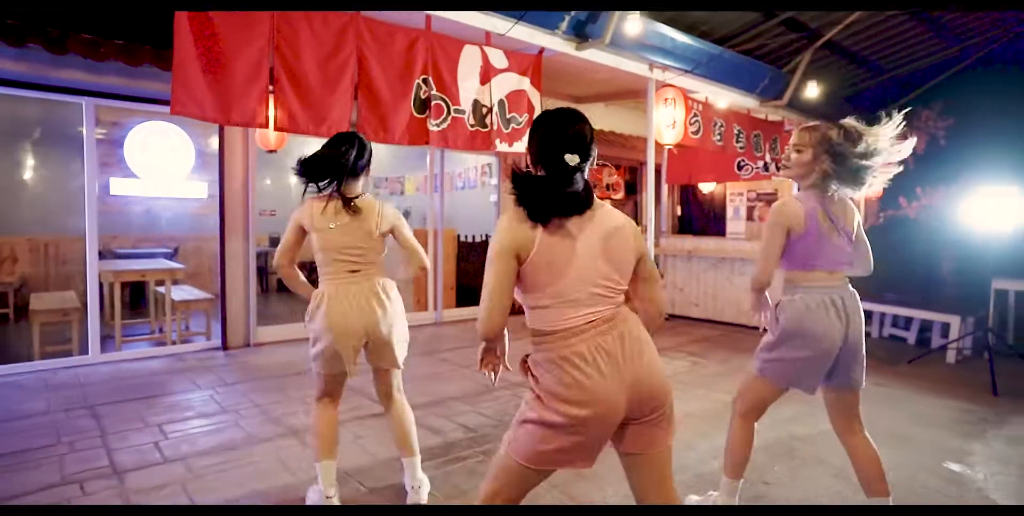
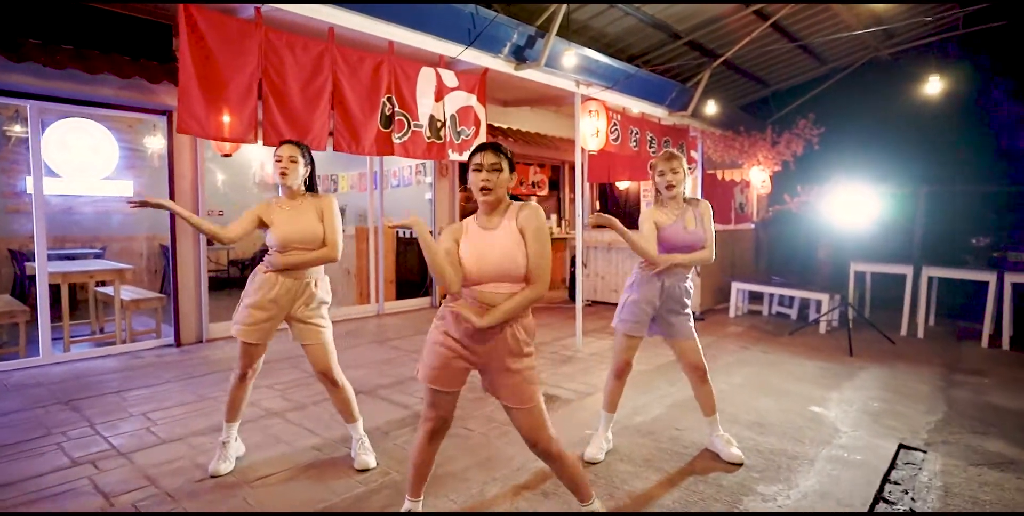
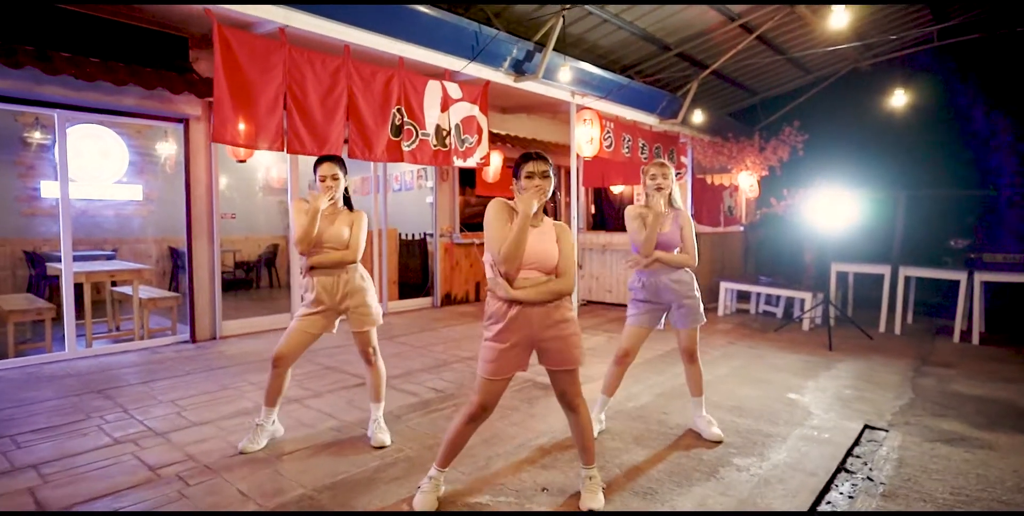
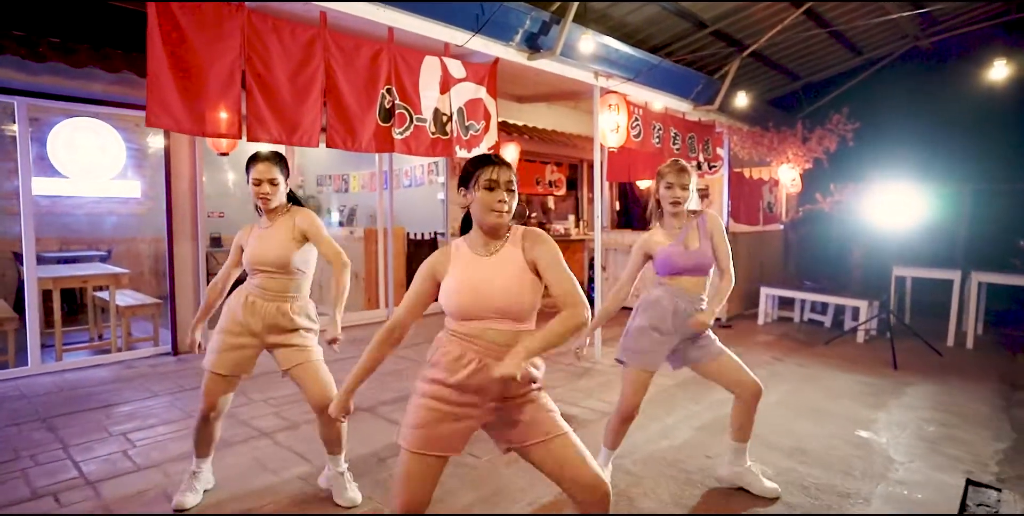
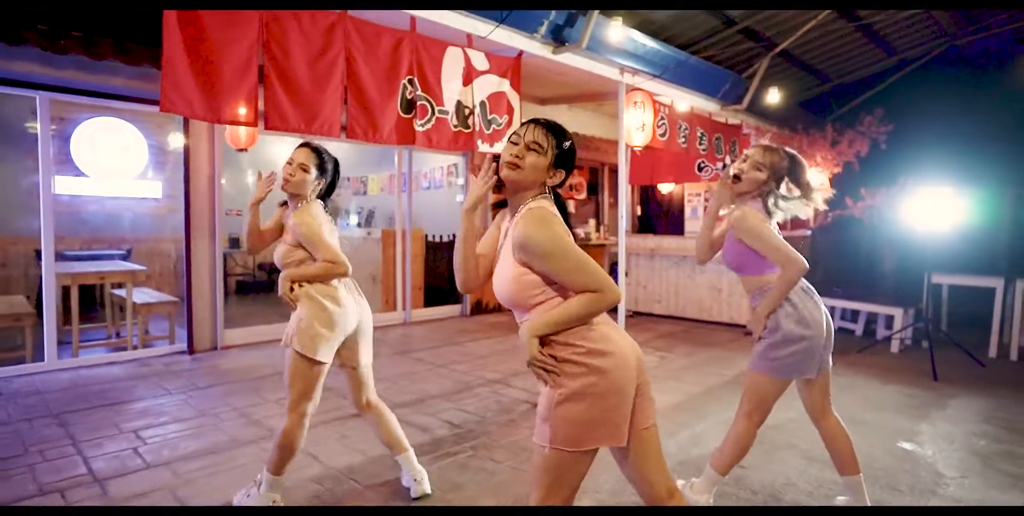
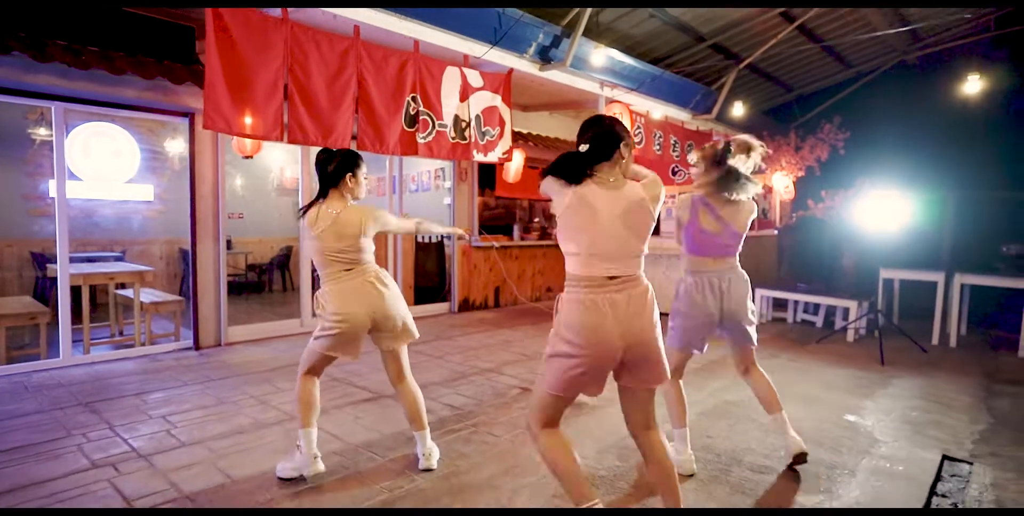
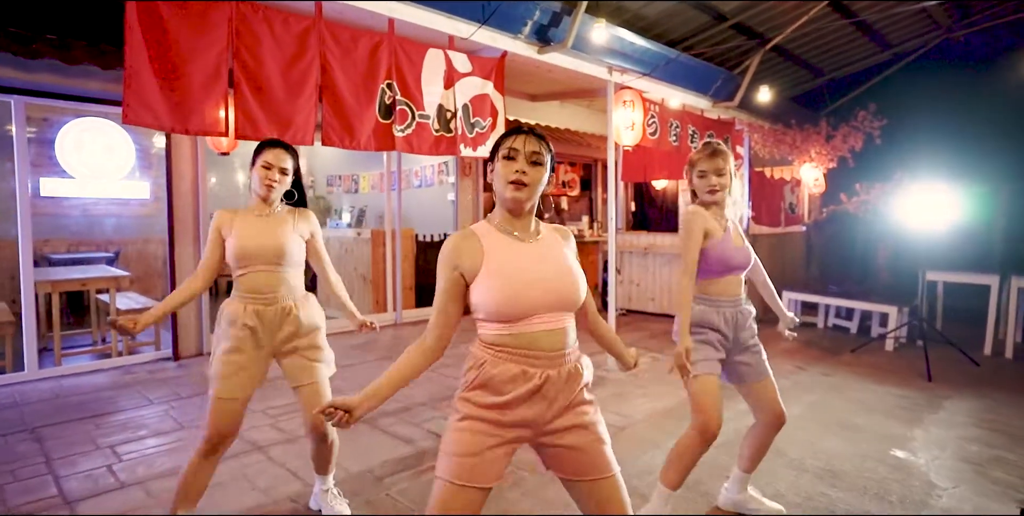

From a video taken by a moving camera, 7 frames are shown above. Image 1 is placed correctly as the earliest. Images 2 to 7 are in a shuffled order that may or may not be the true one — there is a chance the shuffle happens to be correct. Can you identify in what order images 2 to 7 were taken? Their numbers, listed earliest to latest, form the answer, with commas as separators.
5, 6, 3, 2, 4, 7
